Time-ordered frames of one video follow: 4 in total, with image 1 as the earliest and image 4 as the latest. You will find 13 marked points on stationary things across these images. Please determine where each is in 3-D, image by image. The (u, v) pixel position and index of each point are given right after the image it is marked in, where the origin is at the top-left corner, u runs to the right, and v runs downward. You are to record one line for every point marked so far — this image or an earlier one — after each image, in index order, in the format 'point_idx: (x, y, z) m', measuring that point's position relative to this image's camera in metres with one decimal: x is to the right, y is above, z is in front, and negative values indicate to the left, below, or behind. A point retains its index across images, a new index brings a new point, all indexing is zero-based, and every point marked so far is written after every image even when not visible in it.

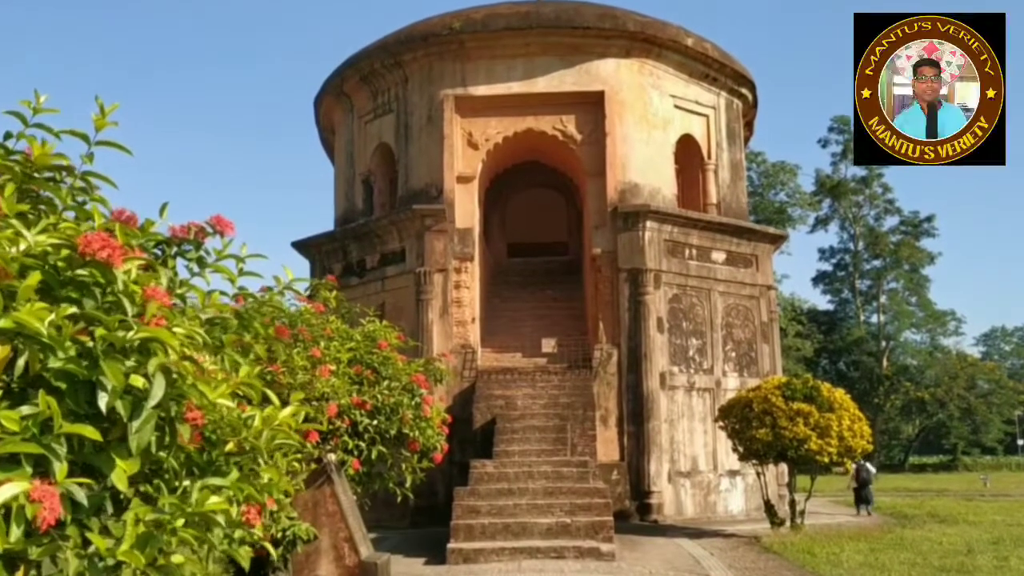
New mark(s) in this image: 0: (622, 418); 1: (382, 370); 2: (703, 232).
0: (+1.2, -1.4, +11.5) m
1: (-0.8, -0.5, +6.1) m
2: (+2.3, +0.7, +12.6) m
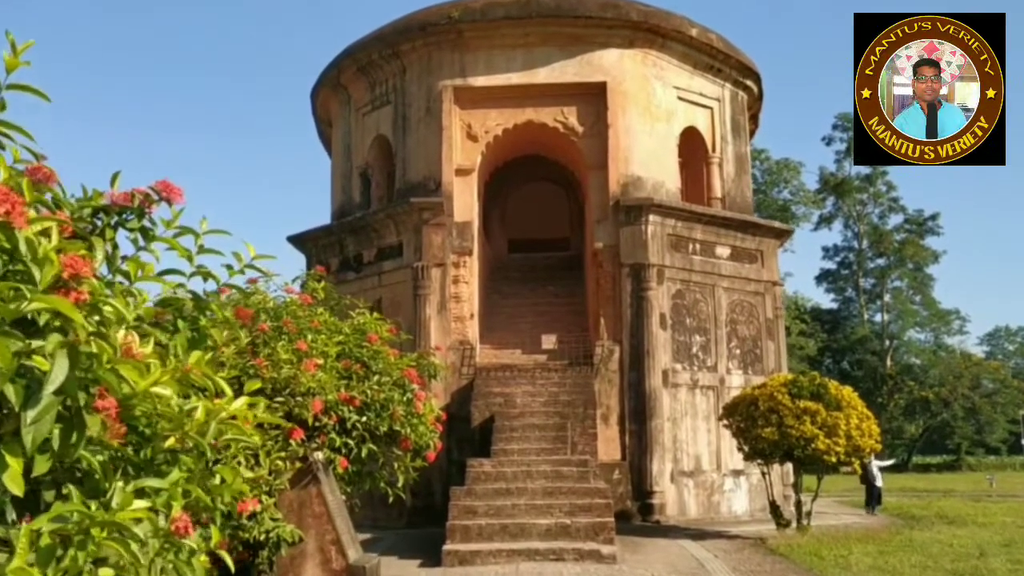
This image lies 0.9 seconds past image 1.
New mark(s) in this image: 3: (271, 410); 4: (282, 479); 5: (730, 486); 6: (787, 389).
0: (+1.2, -1.3, +11.2) m
1: (-0.8, -0.4, +5.8) m
2: (+2.3, +0.7, +12.3) m
3: (-1.2, -0.6, +5.0) m
4: (-1.1, -0.9, +5.1) m
5: (+2.4, -2.2, +12.0) m
6: (+2.5, -0.9, +9.6) m
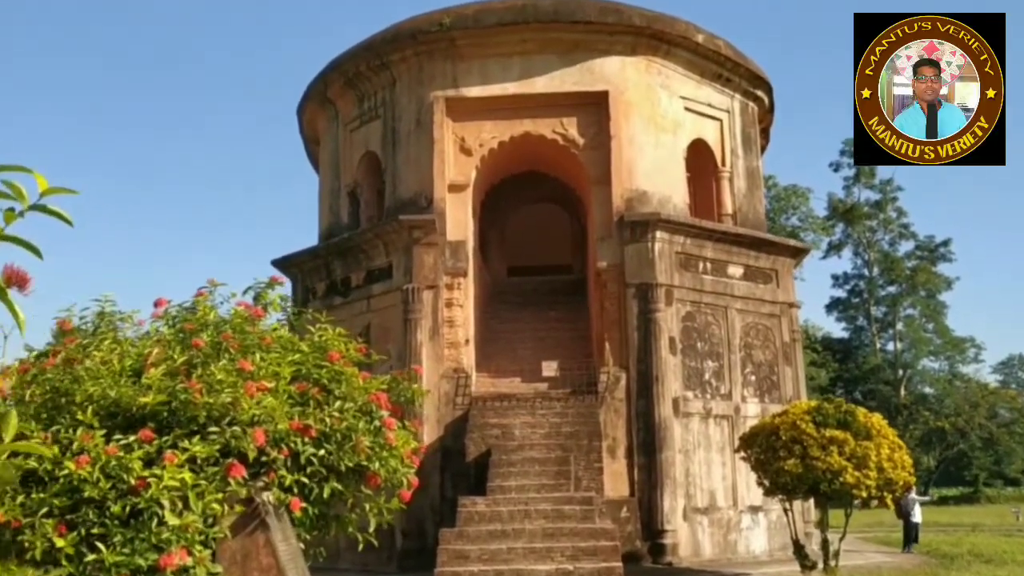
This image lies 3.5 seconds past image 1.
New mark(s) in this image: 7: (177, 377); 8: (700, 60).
0: (+1.2, -1.6, +10.3) m
1: (-0.8, -0.5, +5.0) m
2: (+2.2, +0.5, +11.5) m
3: (-1.2, -0.6, +4.2) m
4: (-1.2, -0.9, +4.2) m
5: (+2.4, -2.5, +11.0) m
6: (+2.5, -1.1, +8.7) m
7: (-1.6, -0.4, +4.8) m
8: (+2.1, +2.6, +12.1) m
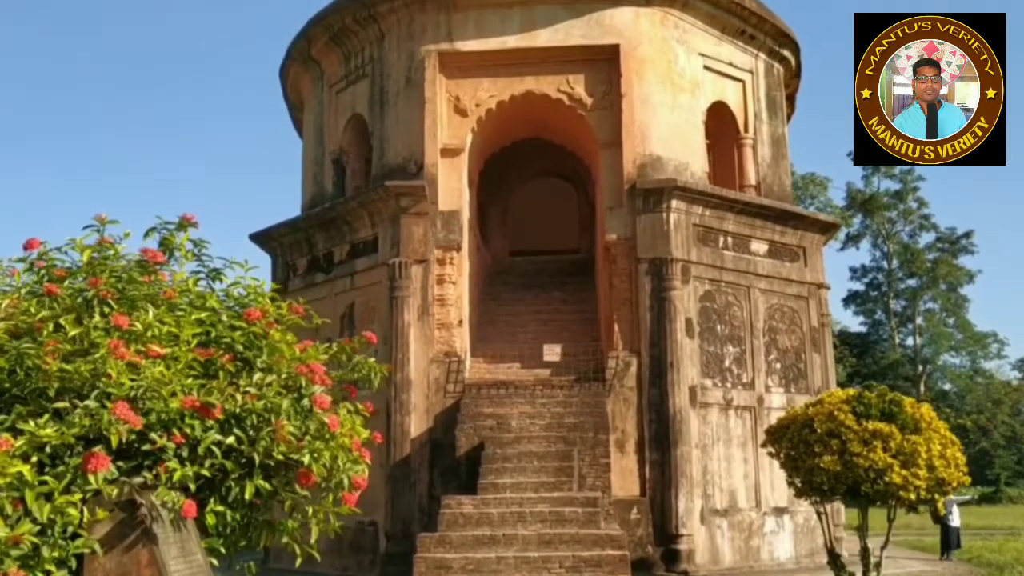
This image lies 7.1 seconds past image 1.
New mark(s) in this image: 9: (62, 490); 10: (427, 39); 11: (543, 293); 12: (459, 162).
0: (+1.1, -1.3, +9.2) m
1: (-0.9, -0.3, +3.9) m
2: (+2.2, +0.7, +10.3) m
3: (-1.3, -0.4, +3.1) m
4: (-1.2, -0.7, +3.1) m
5: (+2.4, -2.2, +9.9) m
6: (+2.4, -0.8, +7.6) m
7: (-1.7, -0.2, +3.7) m
8: (+2.1, +2.8, +10.9) m
9: (-1.3, -0.6, +3.0) m
10: (-0.8, +2.4, +10.4) m
11: (+0.3, -0.1, +11.8) m
12: (-0.5, +1.2, +10.1) m
